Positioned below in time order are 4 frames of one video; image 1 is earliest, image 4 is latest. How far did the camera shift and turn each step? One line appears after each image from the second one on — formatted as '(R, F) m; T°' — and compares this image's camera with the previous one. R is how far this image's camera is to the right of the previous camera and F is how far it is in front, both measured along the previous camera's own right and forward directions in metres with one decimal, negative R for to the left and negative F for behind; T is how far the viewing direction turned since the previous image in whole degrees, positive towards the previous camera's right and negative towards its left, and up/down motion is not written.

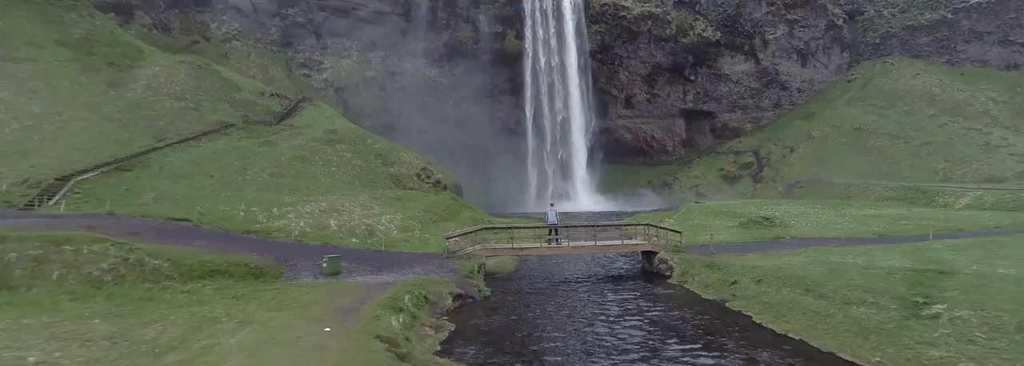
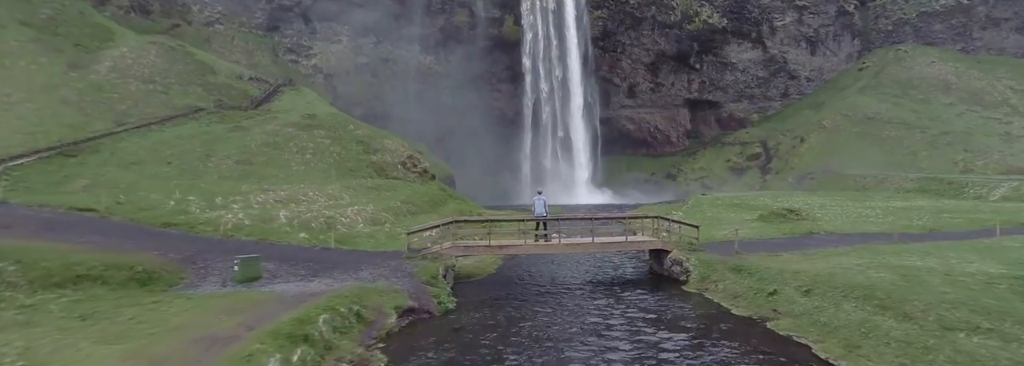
(+0.8, +3.8) m; 0°
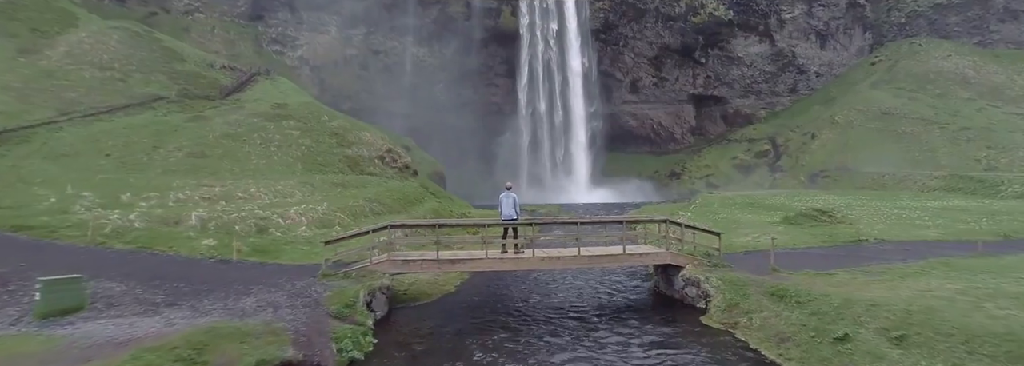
(+1.1, +4.1) m; 0°
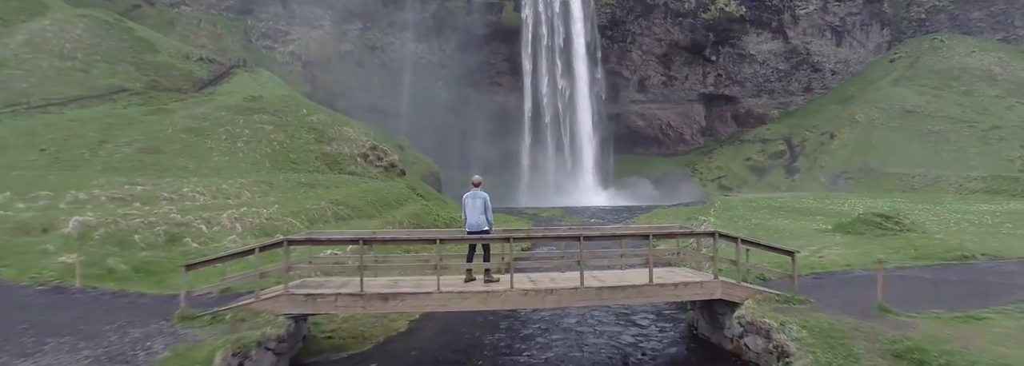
(+0.6, +4.1) m; -1°
